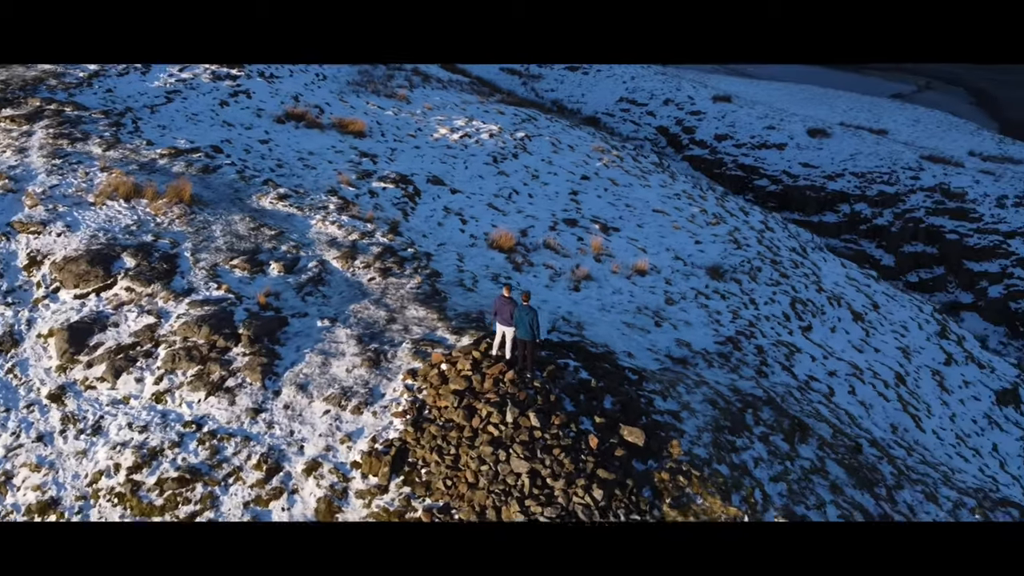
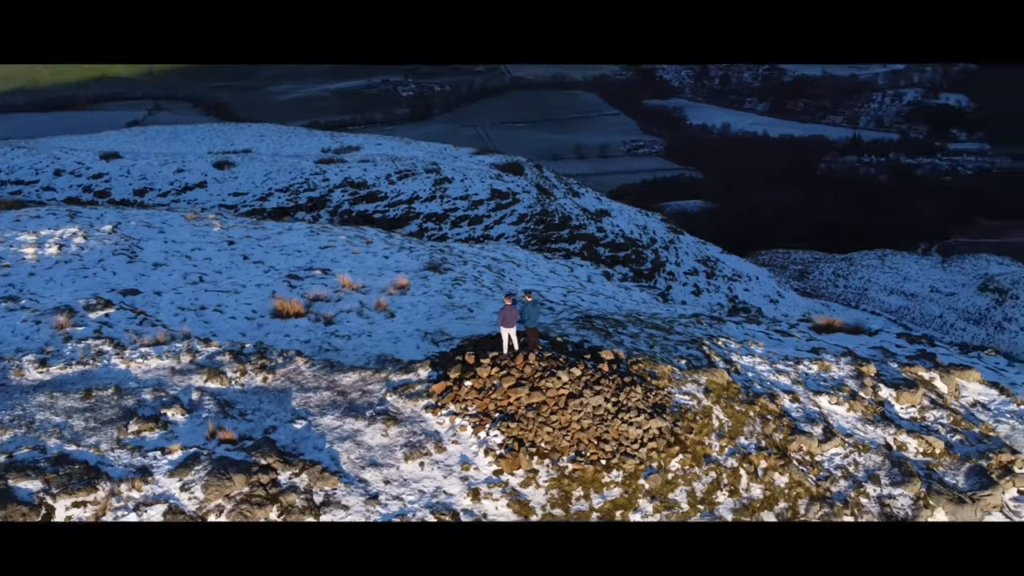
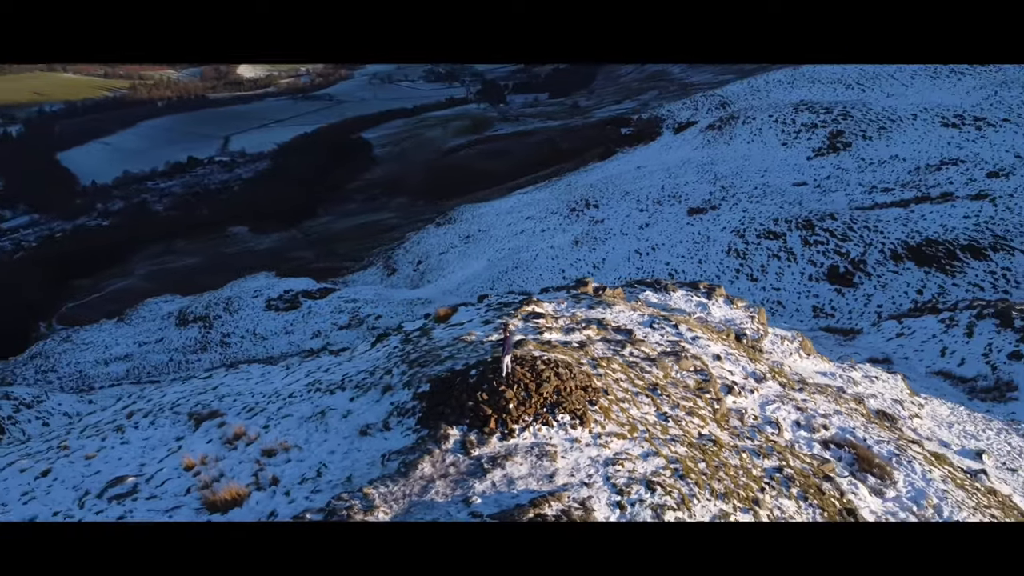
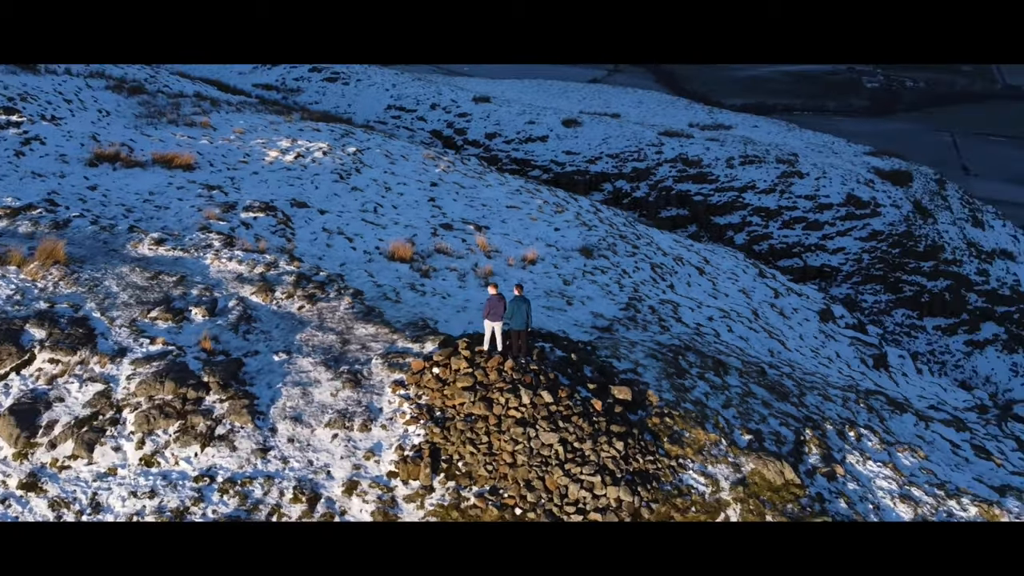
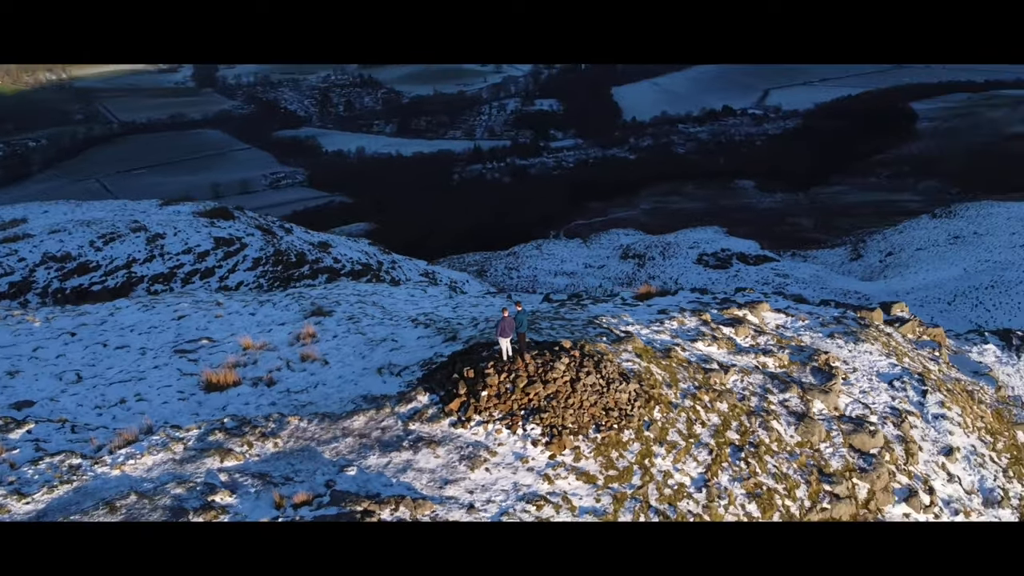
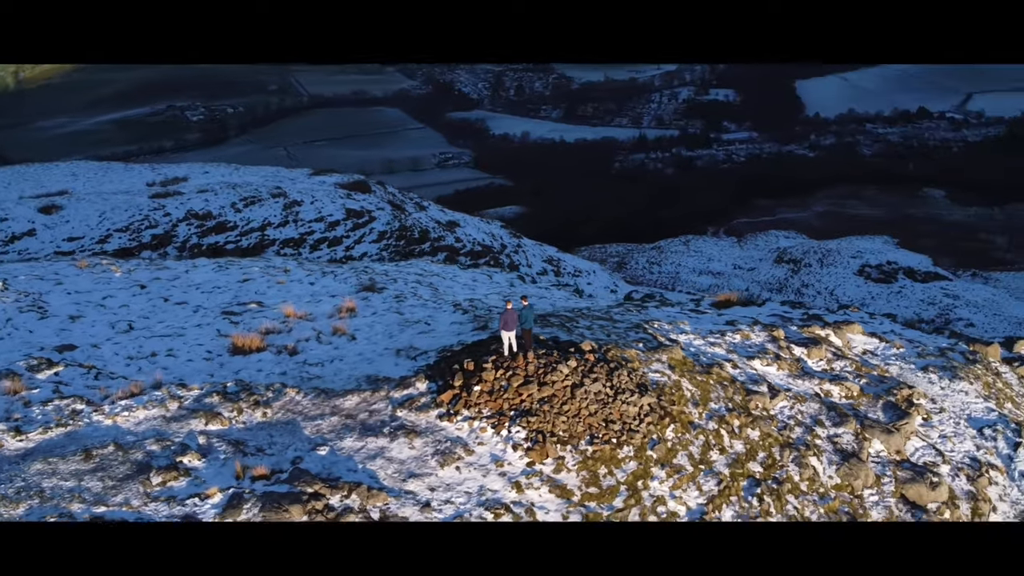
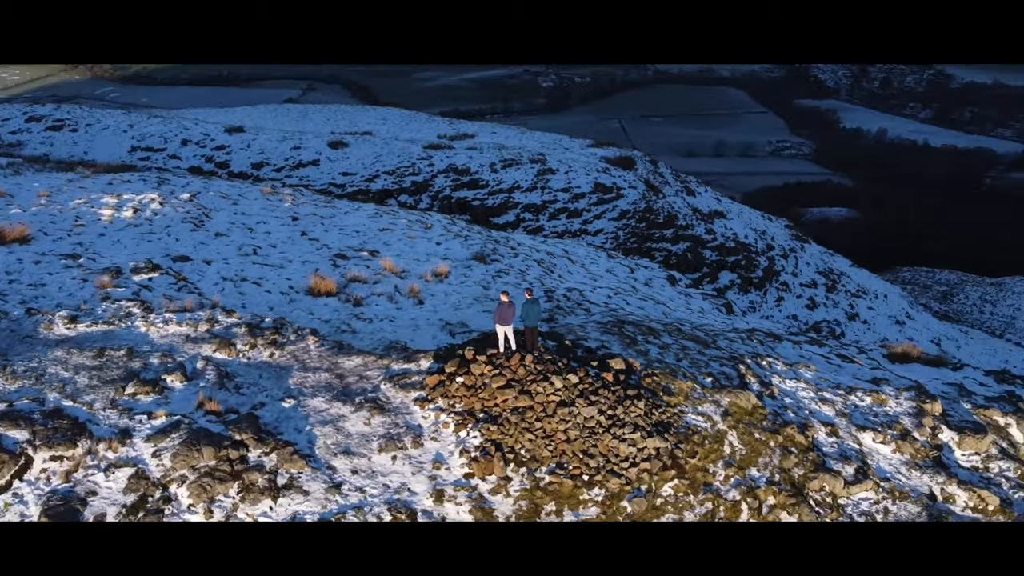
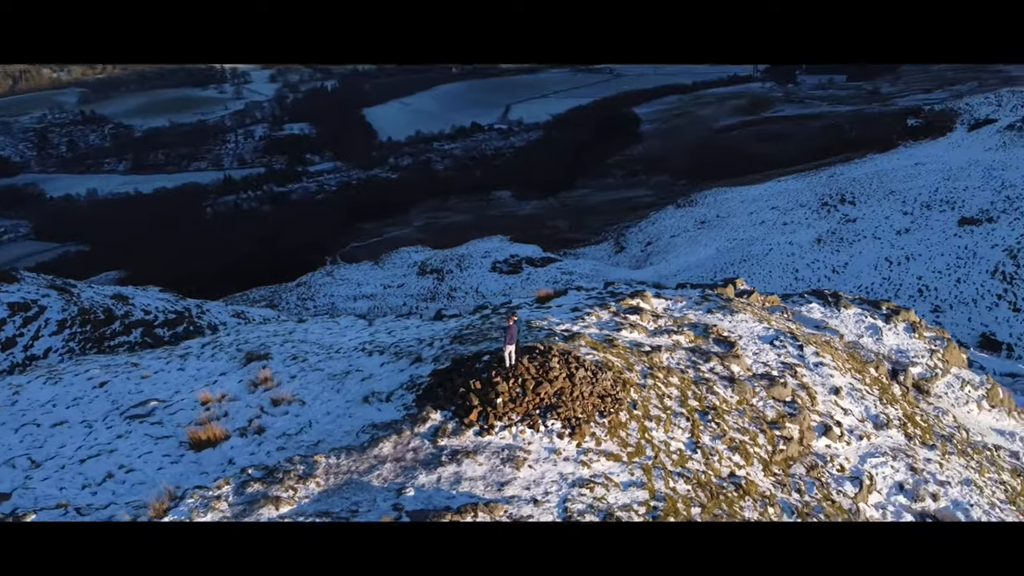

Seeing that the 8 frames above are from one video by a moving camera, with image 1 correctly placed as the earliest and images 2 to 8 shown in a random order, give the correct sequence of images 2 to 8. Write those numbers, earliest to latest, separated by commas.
4, 7, 2, 6, 5, 8, 3
